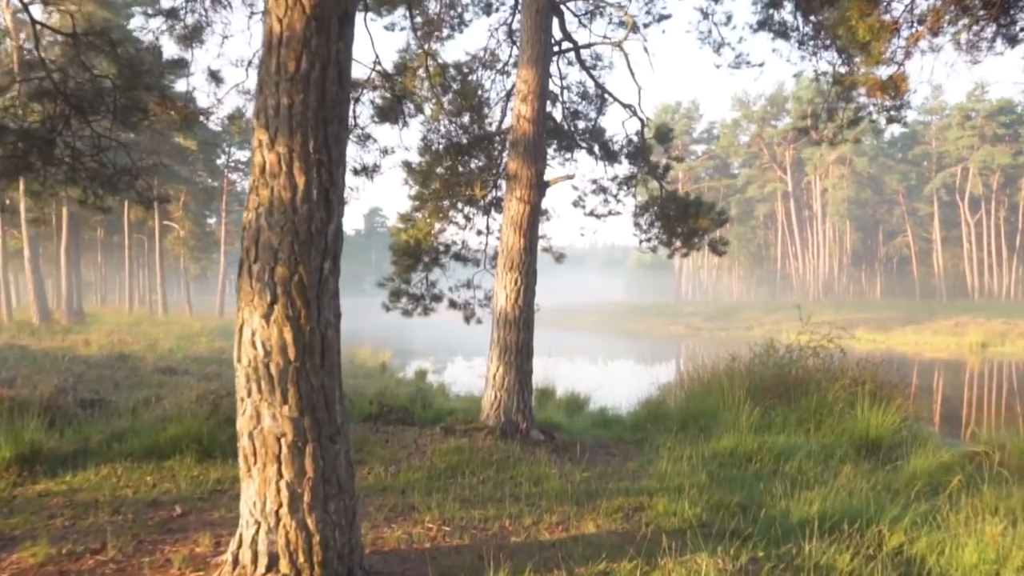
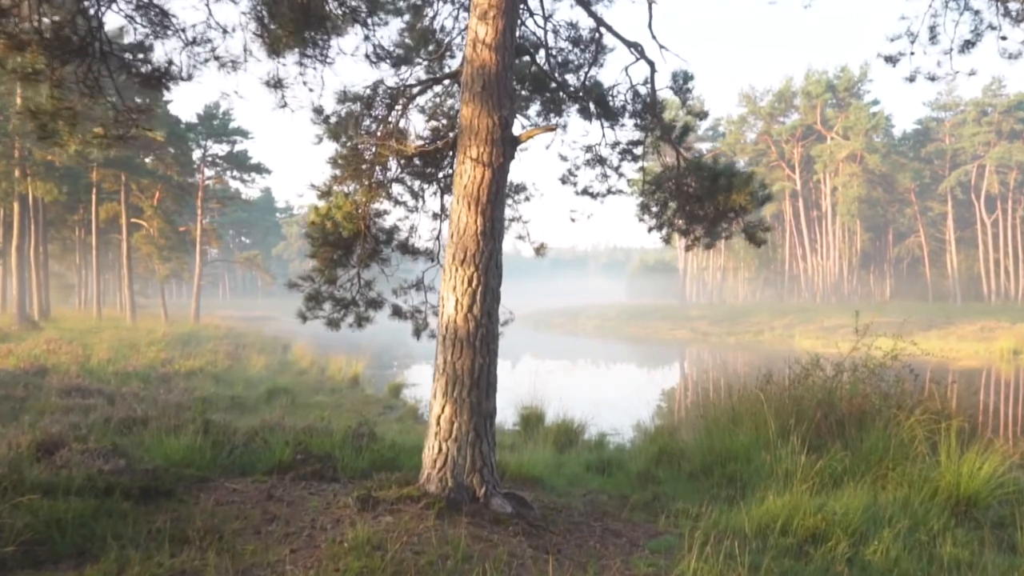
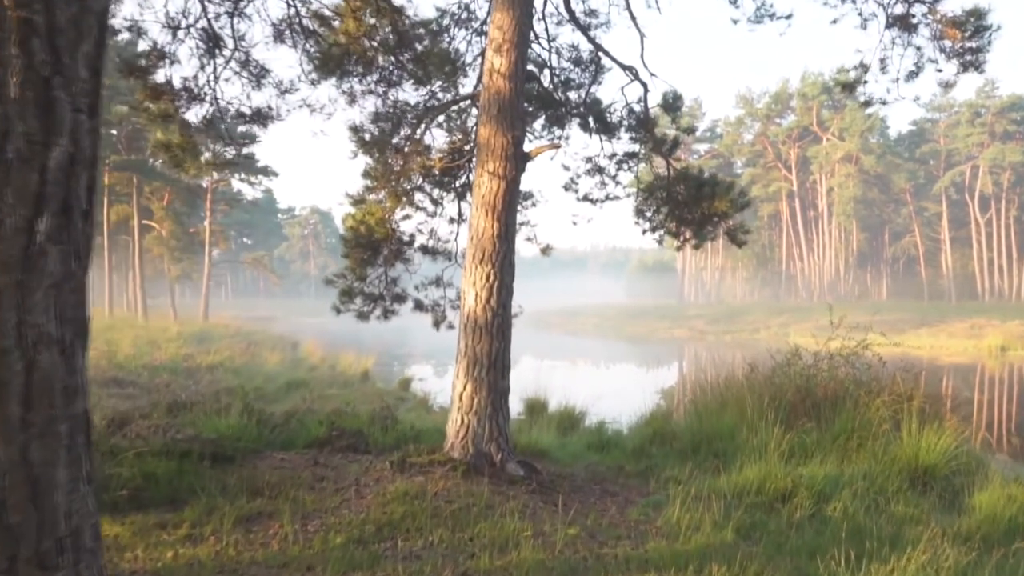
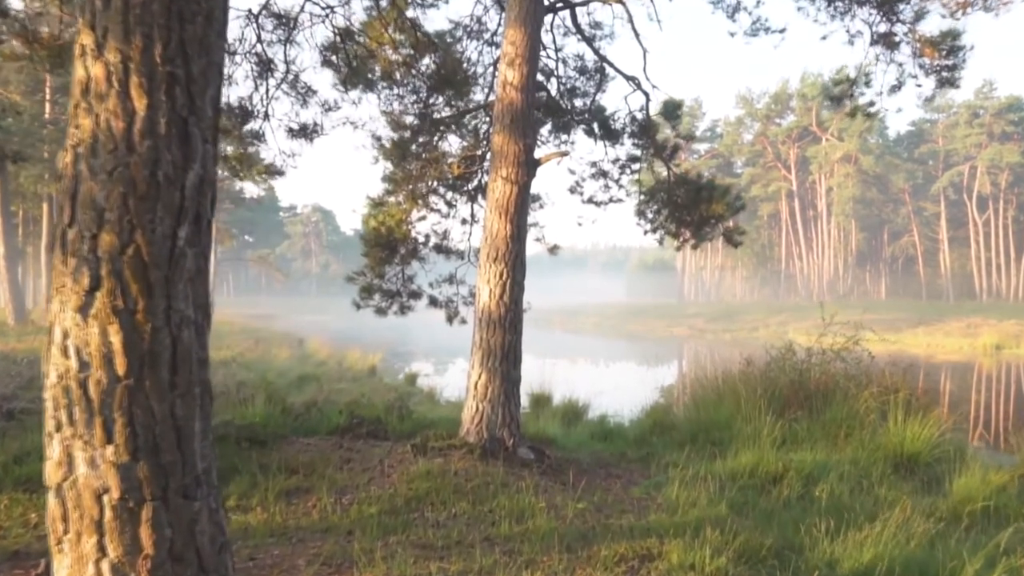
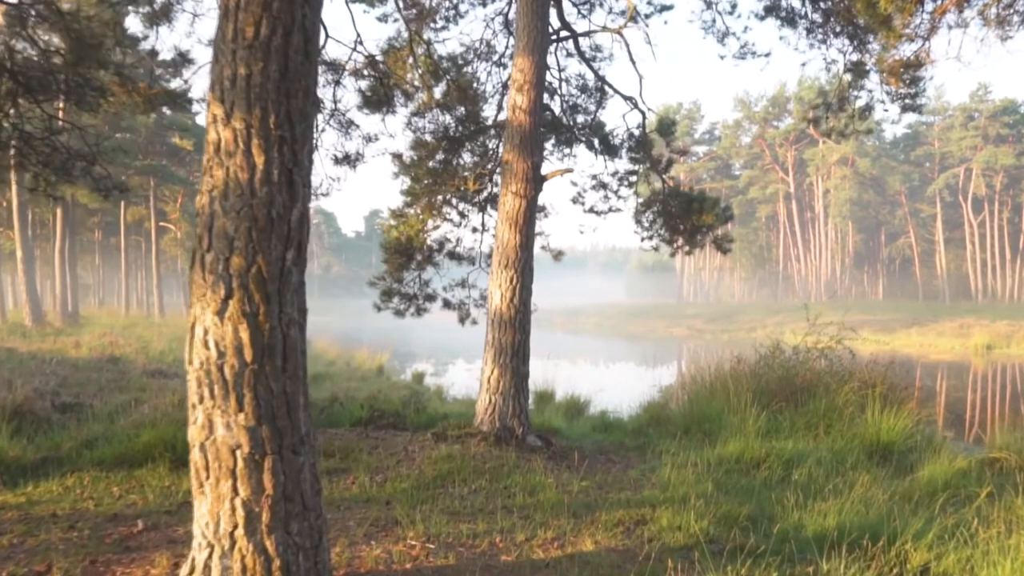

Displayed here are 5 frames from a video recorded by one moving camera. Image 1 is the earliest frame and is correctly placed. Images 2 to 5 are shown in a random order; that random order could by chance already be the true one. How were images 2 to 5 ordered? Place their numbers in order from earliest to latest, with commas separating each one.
5, 4, 3, 2
